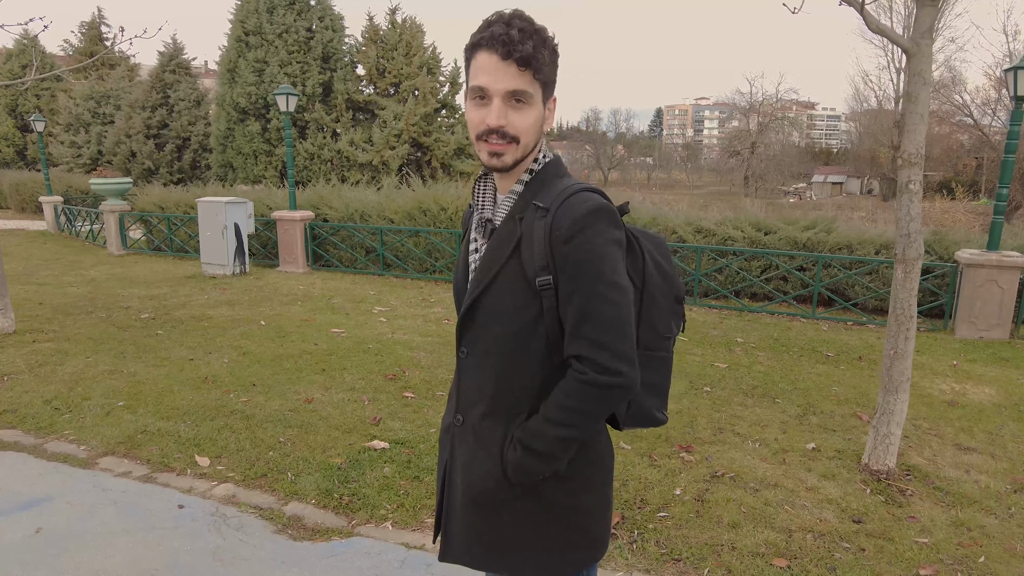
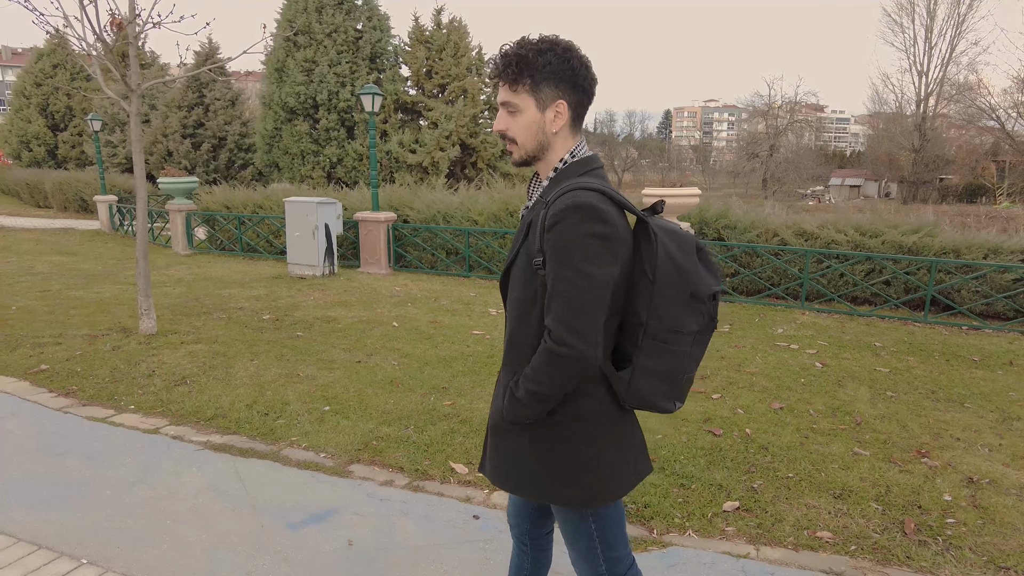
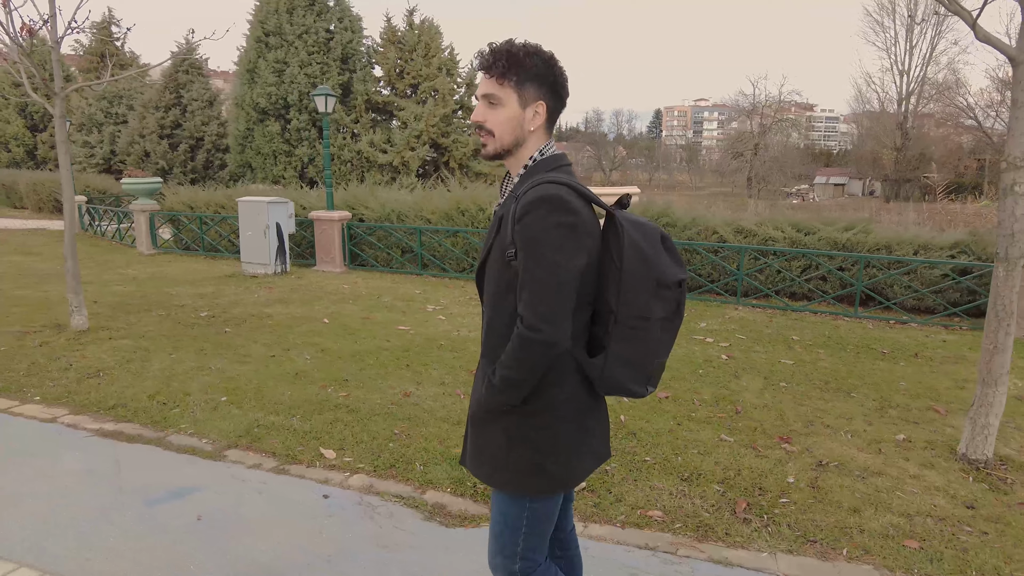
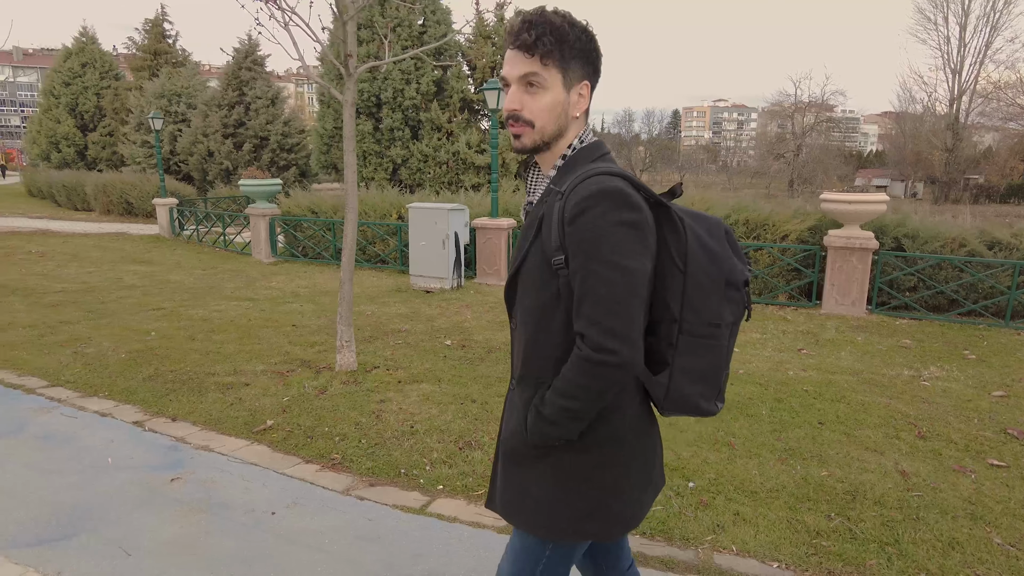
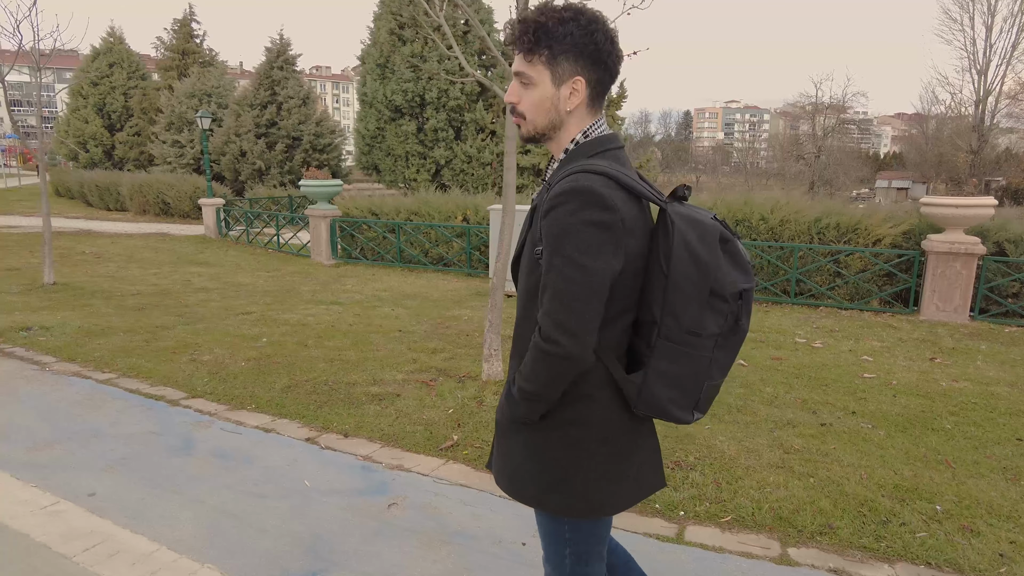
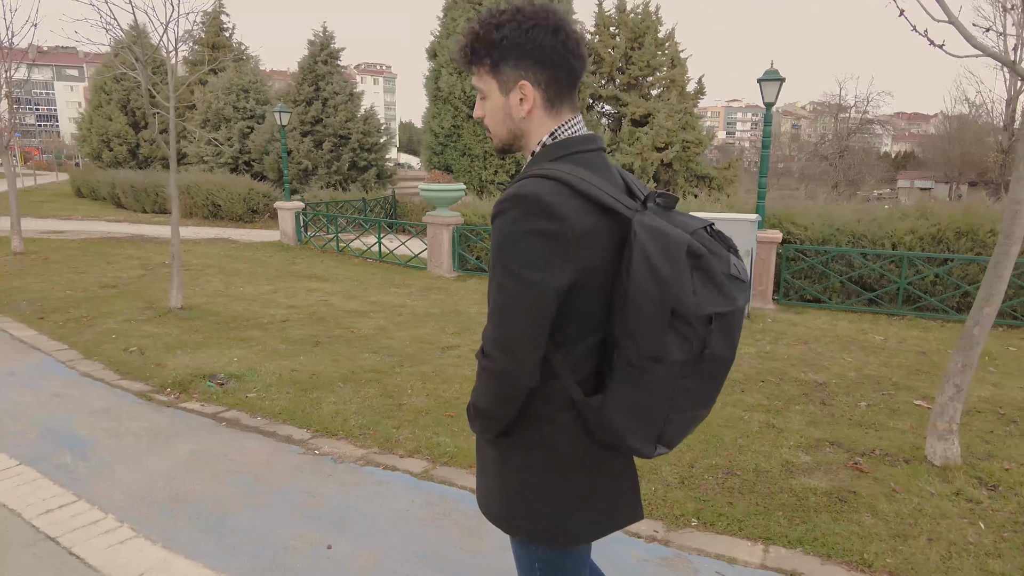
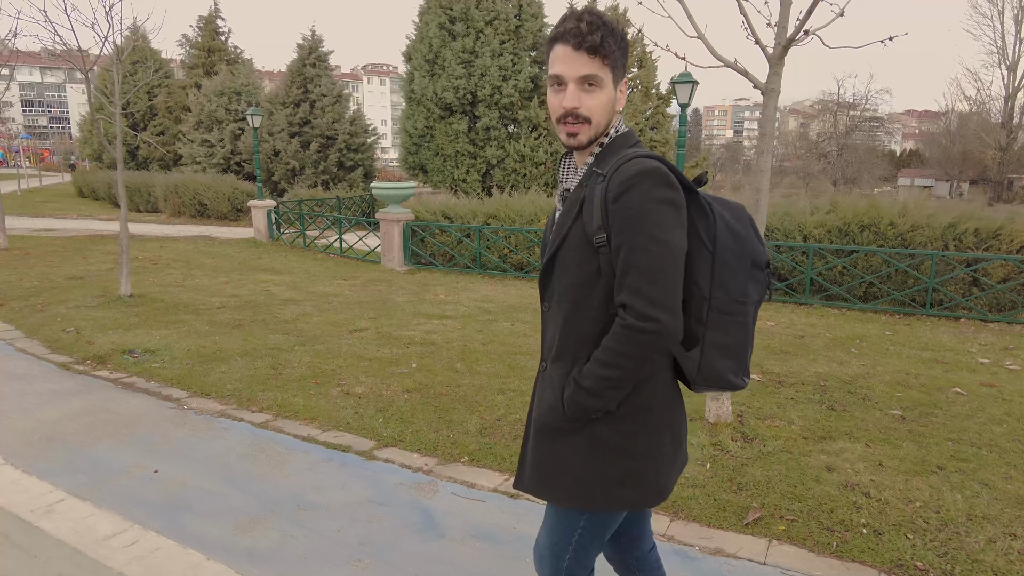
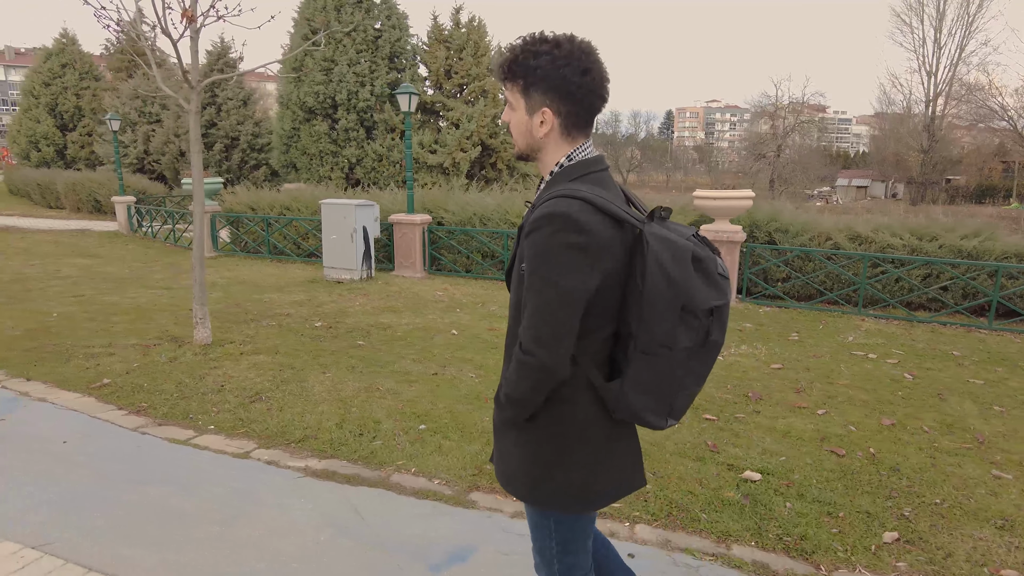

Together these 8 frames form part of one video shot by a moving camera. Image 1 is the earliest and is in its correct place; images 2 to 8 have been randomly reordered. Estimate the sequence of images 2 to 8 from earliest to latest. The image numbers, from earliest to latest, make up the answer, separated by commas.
3, 2, 8, 4, 5, 7, 6
